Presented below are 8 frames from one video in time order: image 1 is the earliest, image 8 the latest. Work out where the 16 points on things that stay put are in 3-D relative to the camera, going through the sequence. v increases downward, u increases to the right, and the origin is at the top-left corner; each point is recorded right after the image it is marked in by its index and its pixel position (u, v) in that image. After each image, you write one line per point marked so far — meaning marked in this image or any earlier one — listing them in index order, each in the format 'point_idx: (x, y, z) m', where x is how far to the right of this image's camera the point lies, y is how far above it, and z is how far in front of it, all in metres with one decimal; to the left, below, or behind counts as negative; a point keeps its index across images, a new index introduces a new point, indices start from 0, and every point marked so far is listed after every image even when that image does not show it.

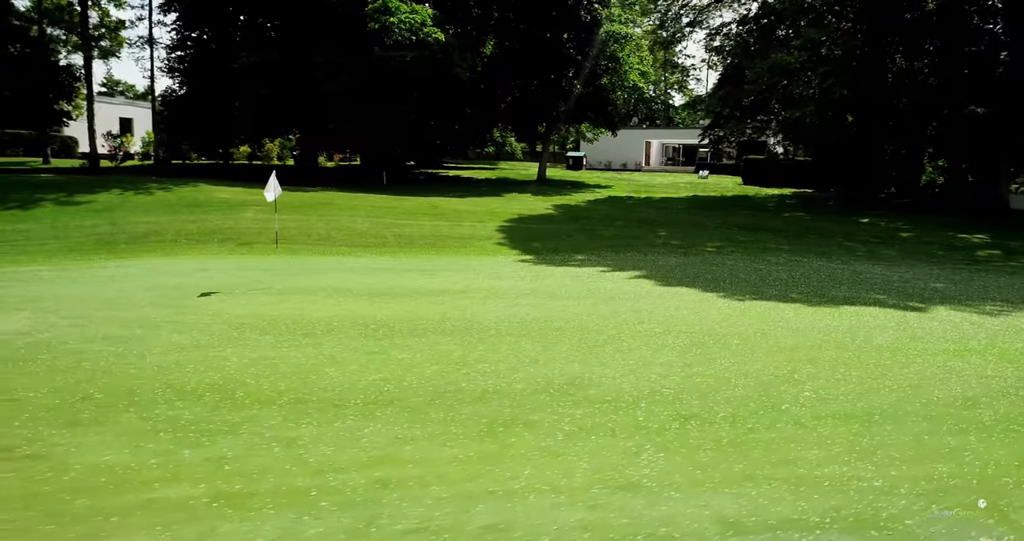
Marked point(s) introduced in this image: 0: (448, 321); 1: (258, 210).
0: (-0.8, -0.6, +8.4) m
1: (-6.4, +1.5, +18.0) m
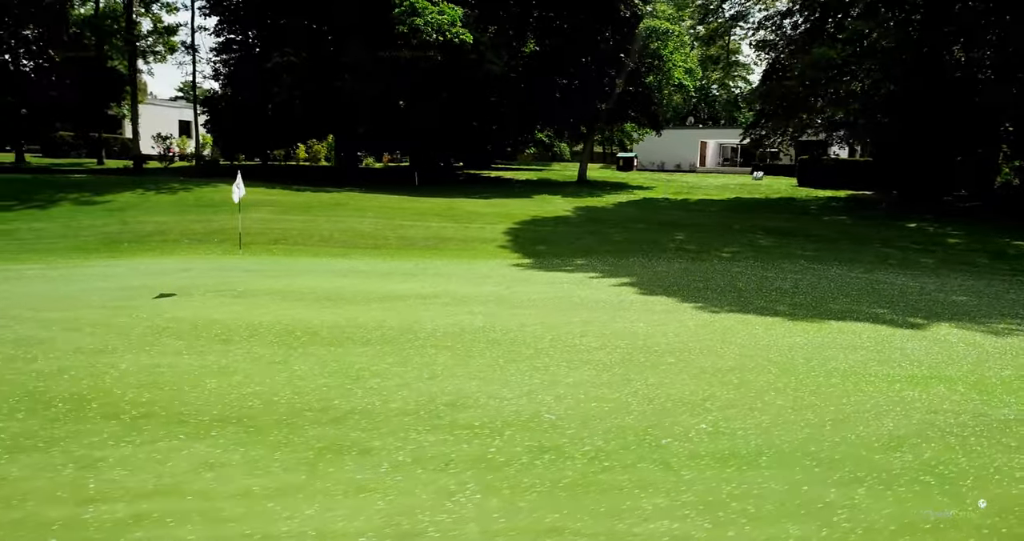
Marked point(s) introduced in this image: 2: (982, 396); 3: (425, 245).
0: (-1.5, -0.7, +8.0) m
1: (-6.2, +1.5, +18.1) m
2: (+3.8, -1.0, +5.8) m
3: (-2.0, +0.6, +16.1) m
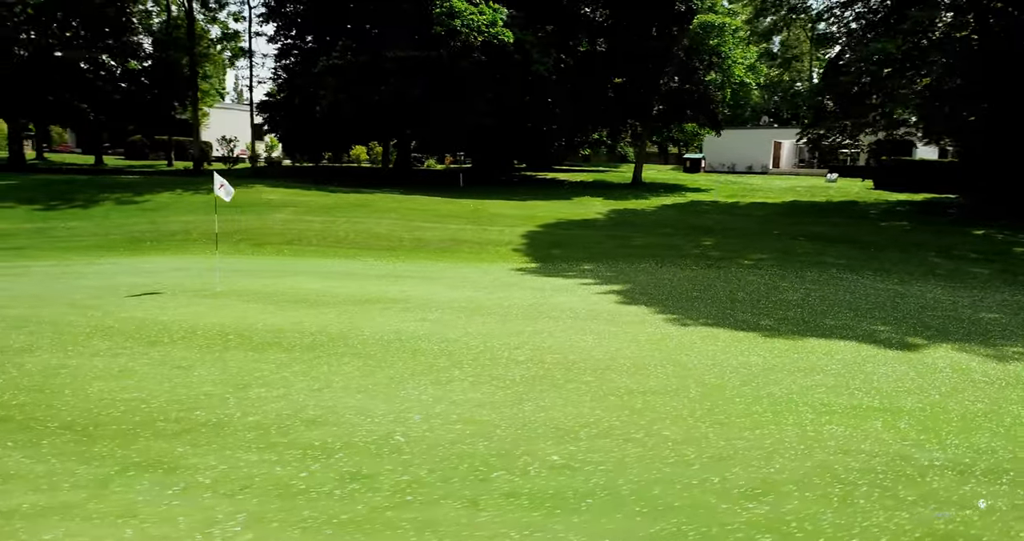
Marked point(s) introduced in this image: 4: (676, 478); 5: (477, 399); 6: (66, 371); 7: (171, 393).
0: (-2.1, -0.7, +7.8) m
1: (-5.6, +1.5, +18.3) m
2: (+2.9, -1.2, +5.0) m
3: (-1.7, +0.5, +15.9) m
4: (+0.9, -1.2, +4.1) m
5: (-0.3, -1.0, +5.6) m
6: (-4.0, -0.9, +6.2) m
7: (-2.7, -1.0, +5.7) m
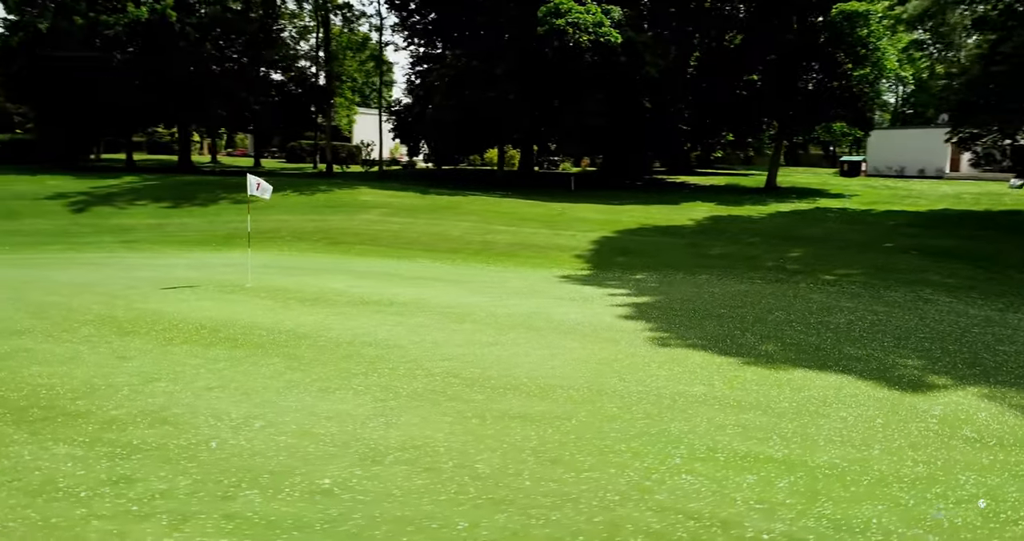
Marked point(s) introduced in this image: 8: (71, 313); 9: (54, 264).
0: (-2.6, -0.7, +8.0) m
1: (-3.5, +1.6, +19.0) m
2: (+1.6, -1.3, +4.1) m
3: (-0.3, +0.4, +15.7) m
4: (-0.5, -1.3, +3.7) m
5: (-1.3, -1.1, +5.4) m
6: (-4.7, -0.8, +6.9) m
7: (-3.7, -1.0, +6.1) m
8: (-5.3, -0.5, +8.6) m
9: (-8.3, +0.2, +13.0) m
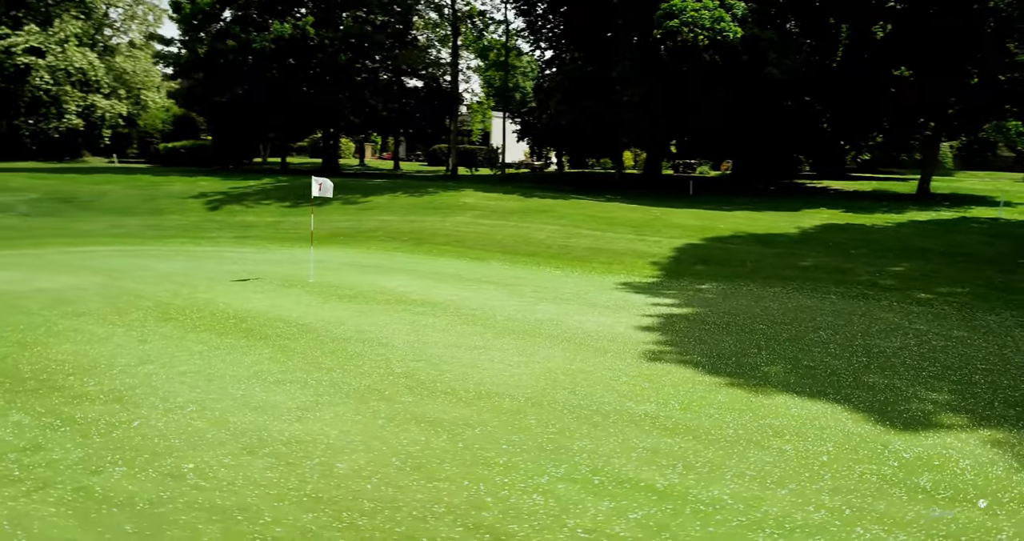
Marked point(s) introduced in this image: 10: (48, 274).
0: (-2.6, -0.7, +8.5) m
1: (-1.0, +1.5, +19.5) m
2: (+0.6, -1.4, +3.8) m
3: (+1.4, +0.3, +15.6) m
4: (-1.5, -1.3, +3.8) m
5: (-2.0, -1.0, +5.7) m
6: (-4.9, -0.7, +7.9) m
7: (-4.1, -0.9, +6.9) m
8: (-5.1, -0.4, +9.7) m
9: (-7.0, +0.3, +14.6) m
10: (-7.5, -0.1, +11.6) m
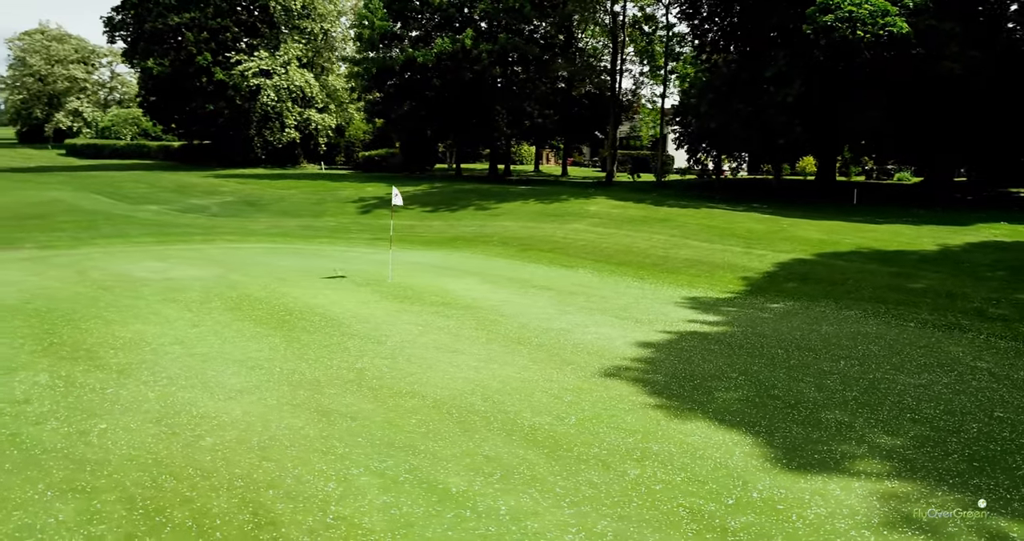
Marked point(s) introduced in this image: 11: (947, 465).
0: (-2.5, -0.7, +9.6) m
1: (+2.2, +1.3, +19.6) m
2: (-0.8, -1.5, +4.1) m
3: (+3.3, +0.1, +15.2) m
4: (-2.8, -1.3, +4.8) m
5: (-2.7, -1.1, +6.7) m
6: (-4.9, -0.6, +9.7) m
7: (-4.4, -0.8, +8.4) m
8: (-4.6, -0.3, +11.4) m
9: (-5.0, +0.4, +16.7) m
10: (-6.3, +0.1, +13.9) m
11: (+3.3, -1.5, +5.3) m
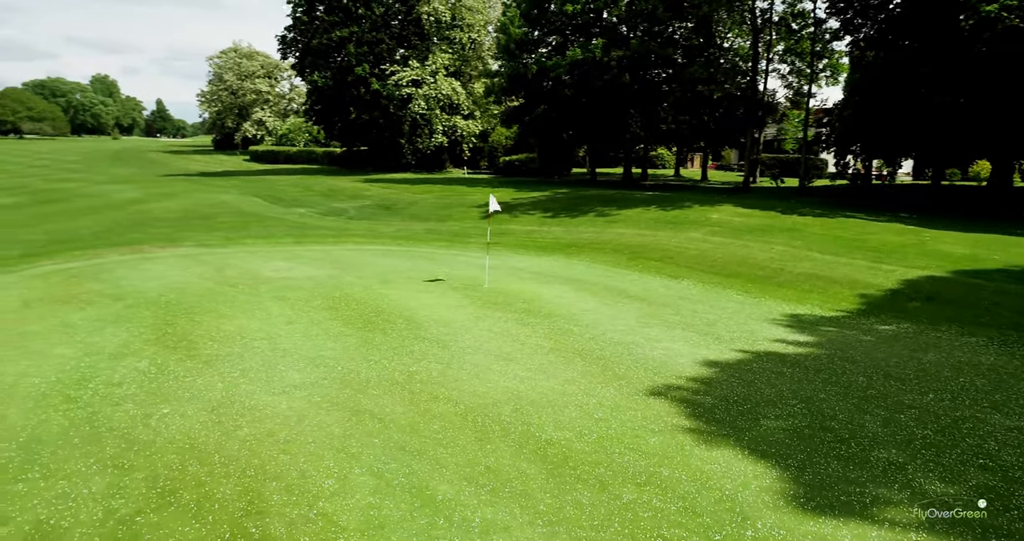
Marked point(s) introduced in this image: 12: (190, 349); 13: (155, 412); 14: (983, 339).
0: (-1.5, -0.8, +10.0) m
1: (+5.3, +1.1, +18.9) m
2: (-1.0, -1.5, +4.4) m
3: (+5.4, -0.2, +14.4) m
4: (-2.8, -1.3, +5.4) m
5: (-2.3, -1.1, +7.3) m
6: (-3.9, -0.6, +10.6) m
7: (-3.6, -0.8, +9.3) m
8: (-3.1, -0.4, +12.3) m
9: (-2.4, +0.4, +17.5) m
10: (-4.3, +0.1, +15.1) m
11: (+3.2, -1.7, +4.7) m
12: (-3.8, -0.9, +8.4) m
13: (-3.0, -1.2, +6.1) m
14: (+6.5, -0.9, +9.7) m
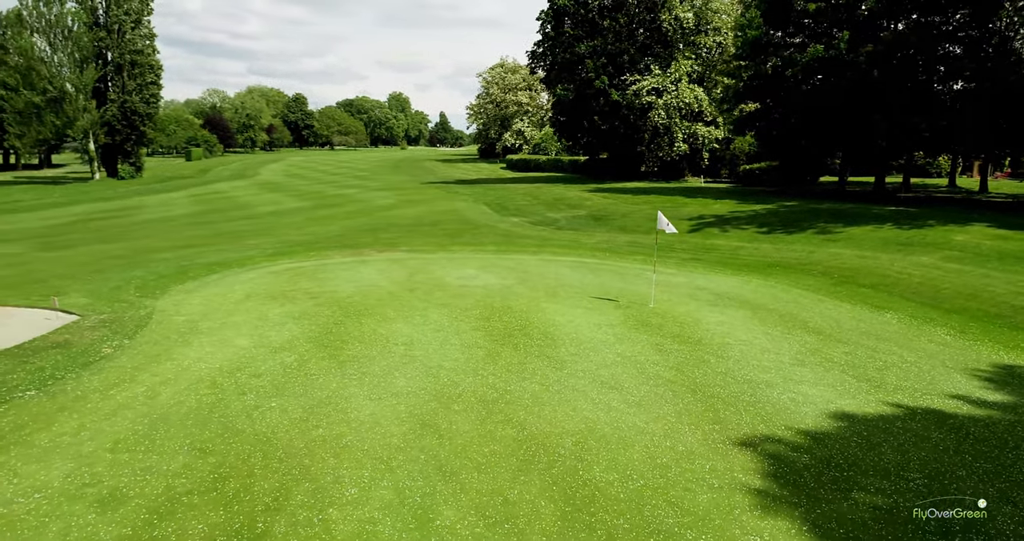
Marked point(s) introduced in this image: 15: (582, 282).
0: (+0.4, -1.0, +10.2) m
1: (+9.9, +0.3, +16.1) m
2: (-1.1, -1.7, +4.7) m
3: (+8.4, -0.8, +11.8) m
4: (-2.5, -1.4, +6.3) m
5: (-1.3, -1.3, +7.9) m
6: (-1.6, -0.8, +11.5) m
7: (-1.8, -0.9, +10.2) m
8: (-0.3, -0.6, +12.9) m
9: (+2.2, +0.1, +17.5) m
10: (-0.5, -0.1, +15.9) m
11: (+2.9, -2.0, +3.5) m
12: (-2.3, -1.1, +9.4) m
13: (-2.4, -1.3, +7.0) m
14: (+7.8, -1.6, +7.1) m
15: (+1.4, -0.3, +15.0) m
